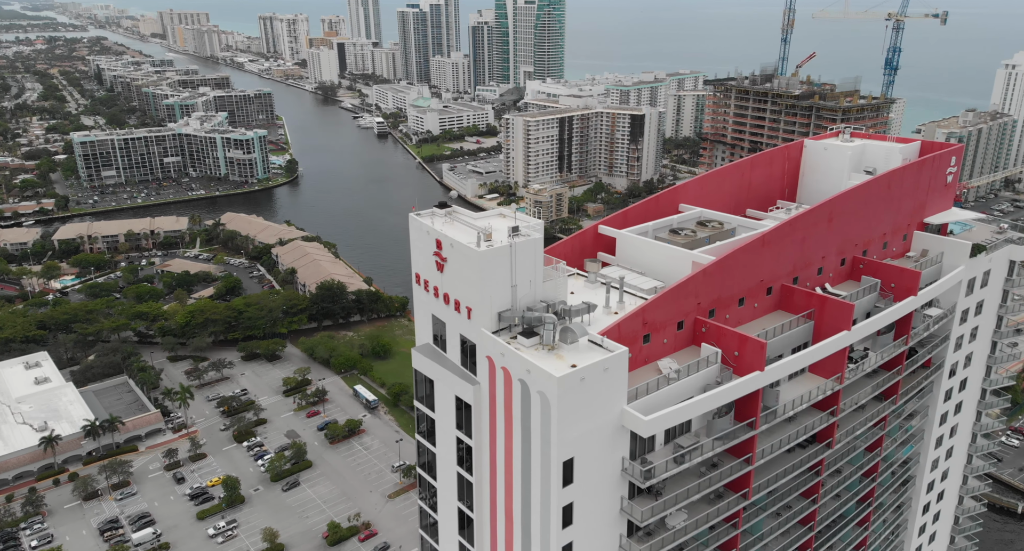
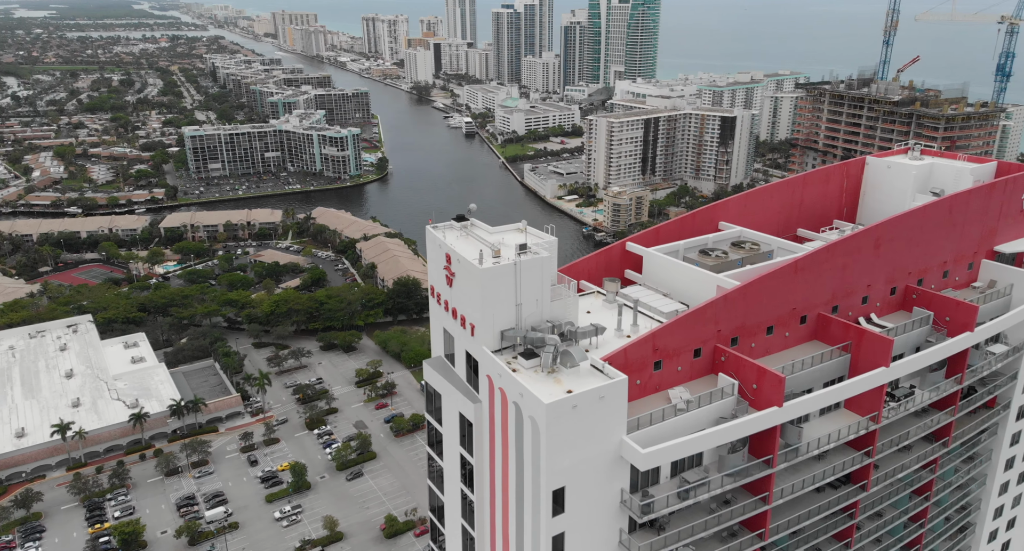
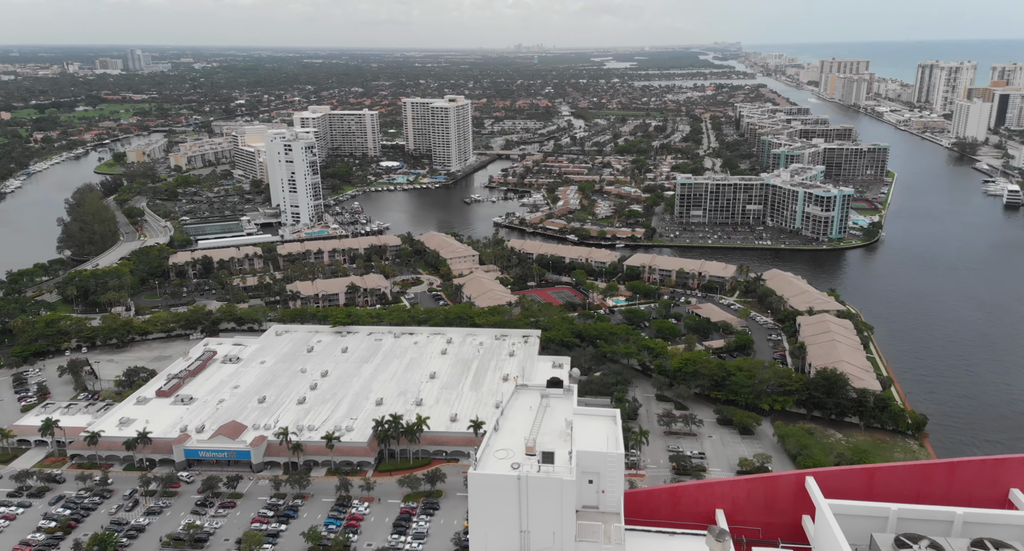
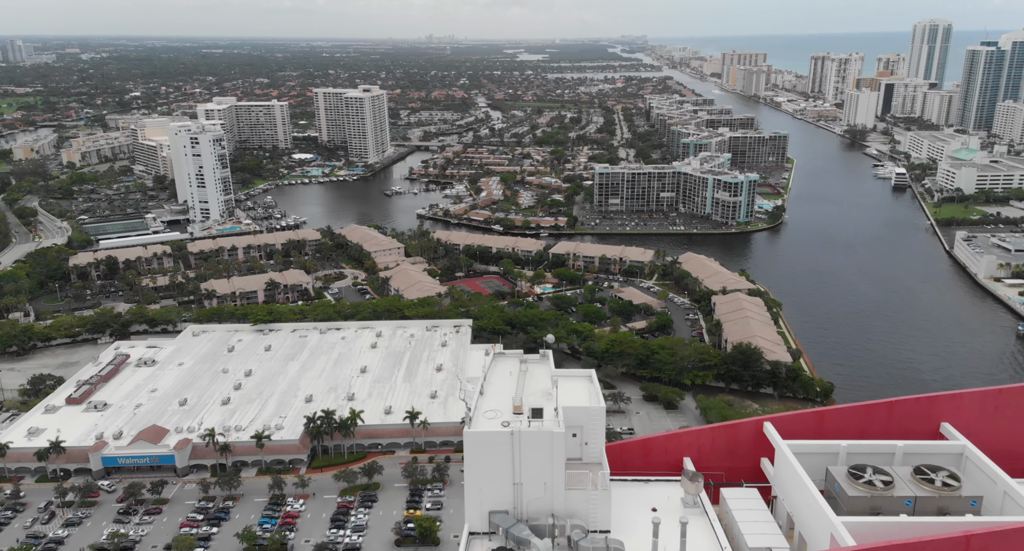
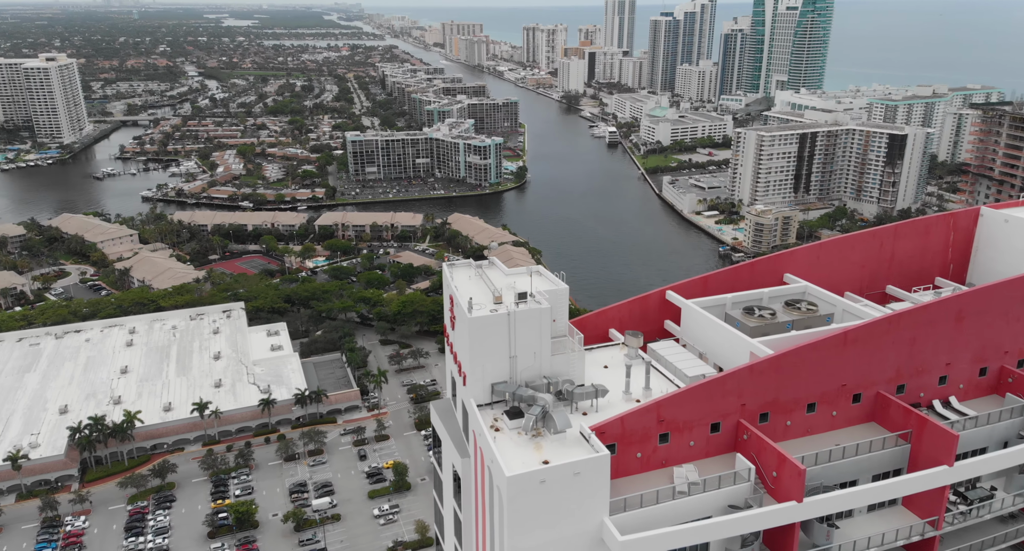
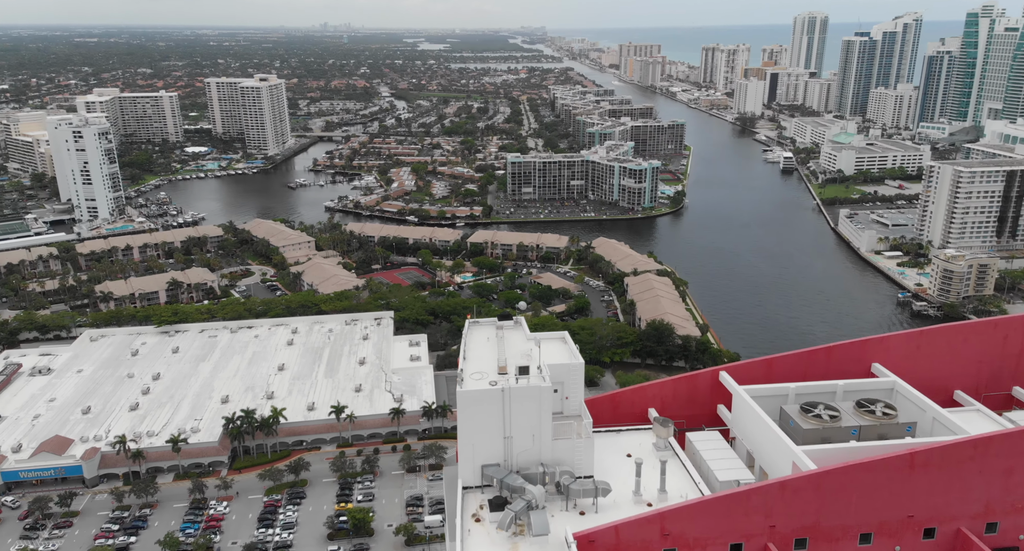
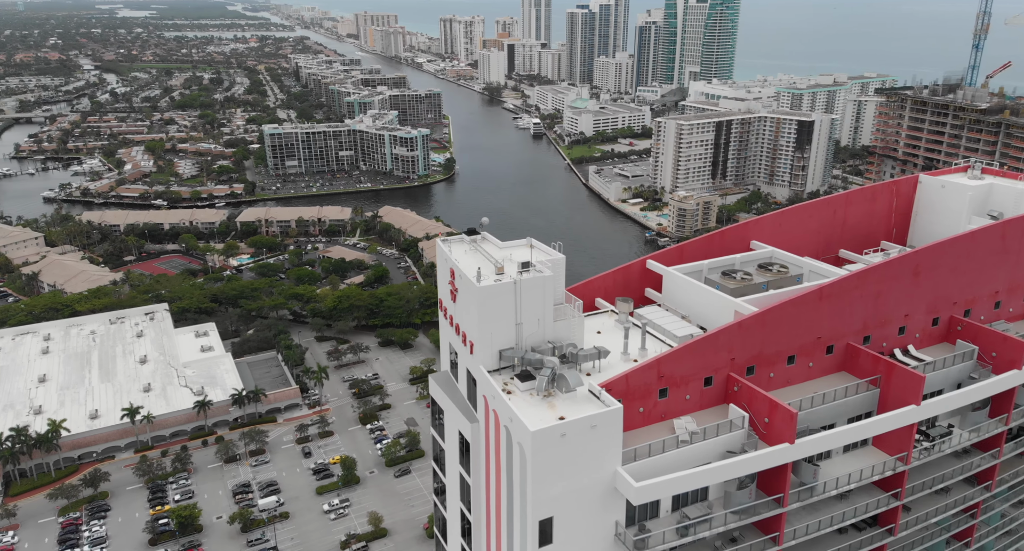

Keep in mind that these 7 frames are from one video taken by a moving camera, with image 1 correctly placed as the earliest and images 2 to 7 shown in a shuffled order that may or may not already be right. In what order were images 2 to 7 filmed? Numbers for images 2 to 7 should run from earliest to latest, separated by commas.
2, 7, 5, 6, 4, 3
